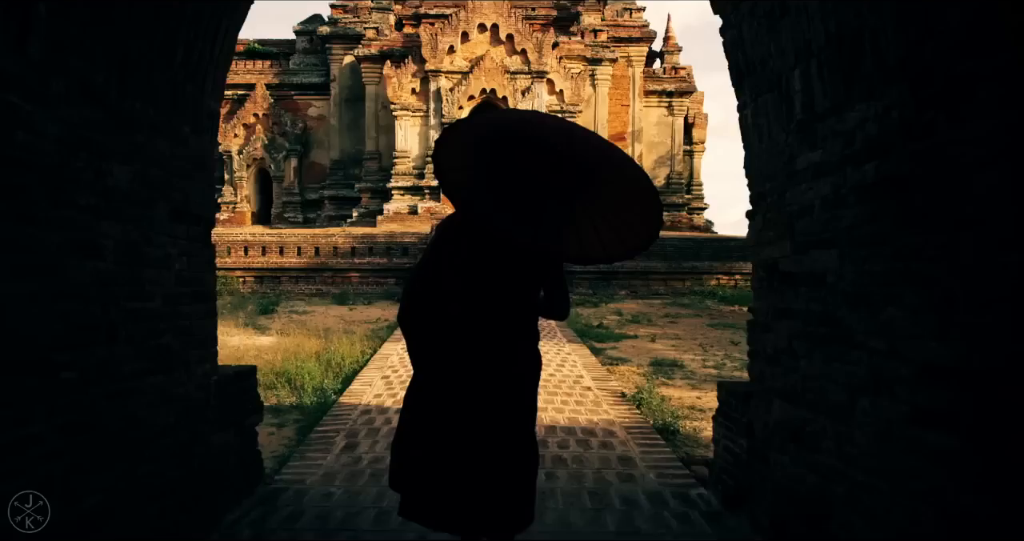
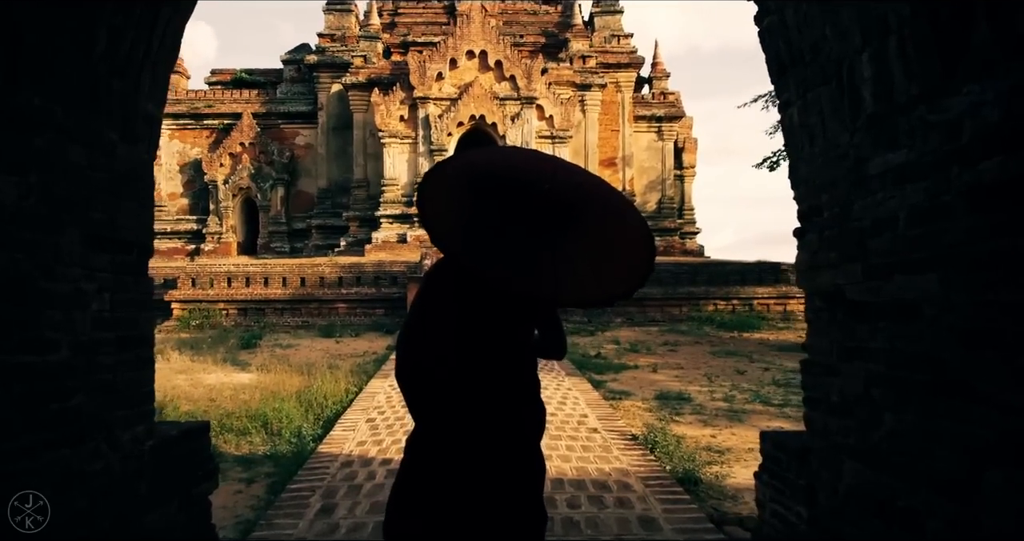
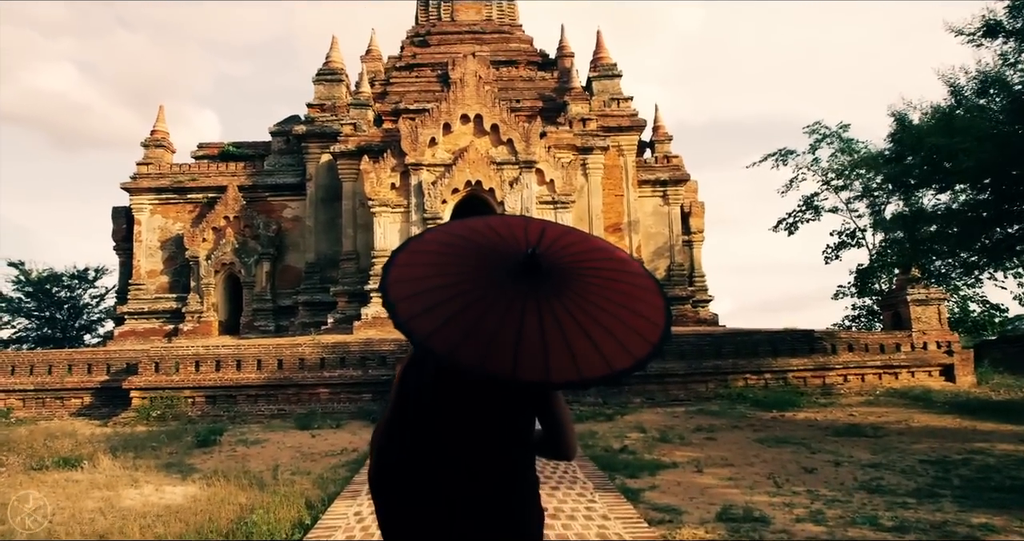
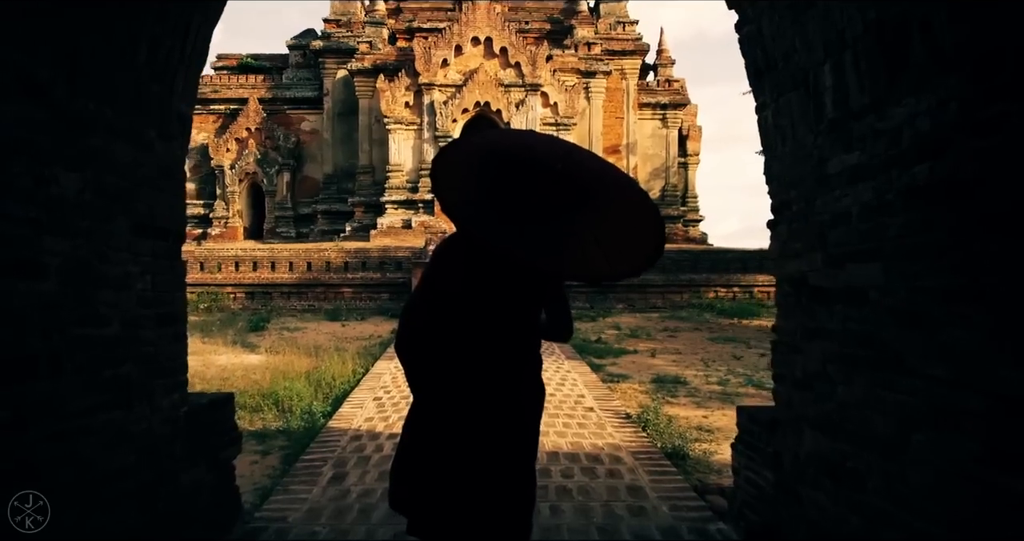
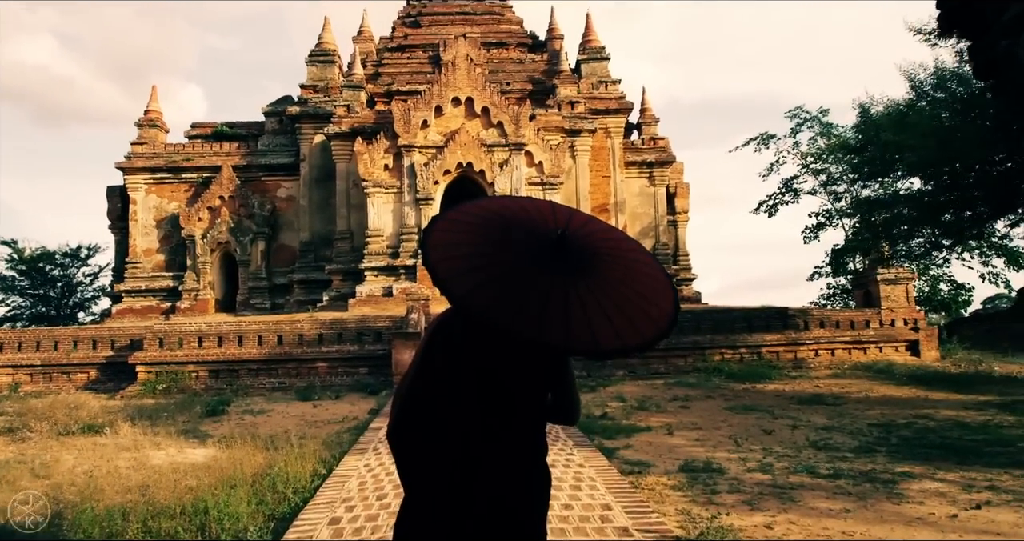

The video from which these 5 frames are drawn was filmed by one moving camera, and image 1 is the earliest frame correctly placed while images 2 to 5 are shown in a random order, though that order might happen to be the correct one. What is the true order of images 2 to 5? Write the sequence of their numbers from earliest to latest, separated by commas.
4, 2, 5, 3
